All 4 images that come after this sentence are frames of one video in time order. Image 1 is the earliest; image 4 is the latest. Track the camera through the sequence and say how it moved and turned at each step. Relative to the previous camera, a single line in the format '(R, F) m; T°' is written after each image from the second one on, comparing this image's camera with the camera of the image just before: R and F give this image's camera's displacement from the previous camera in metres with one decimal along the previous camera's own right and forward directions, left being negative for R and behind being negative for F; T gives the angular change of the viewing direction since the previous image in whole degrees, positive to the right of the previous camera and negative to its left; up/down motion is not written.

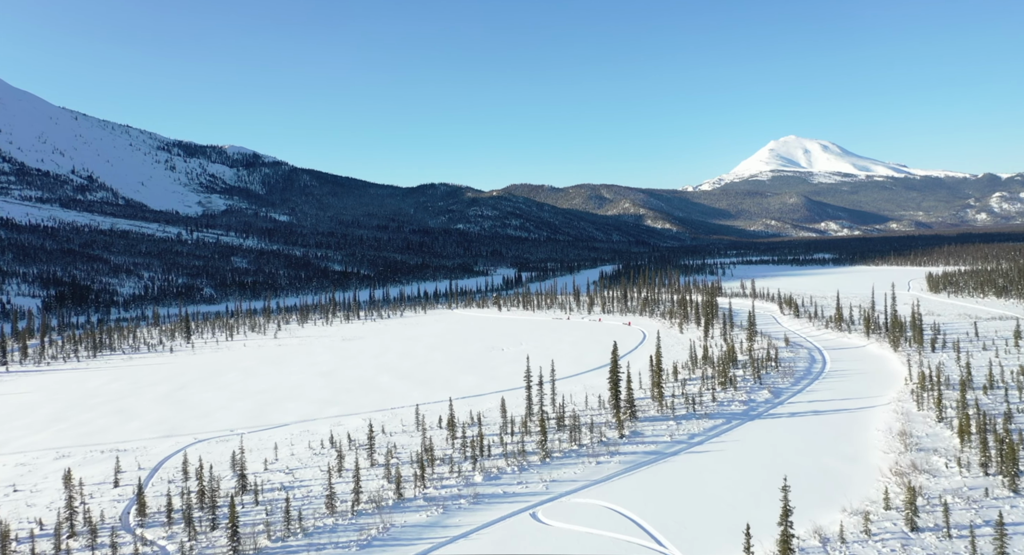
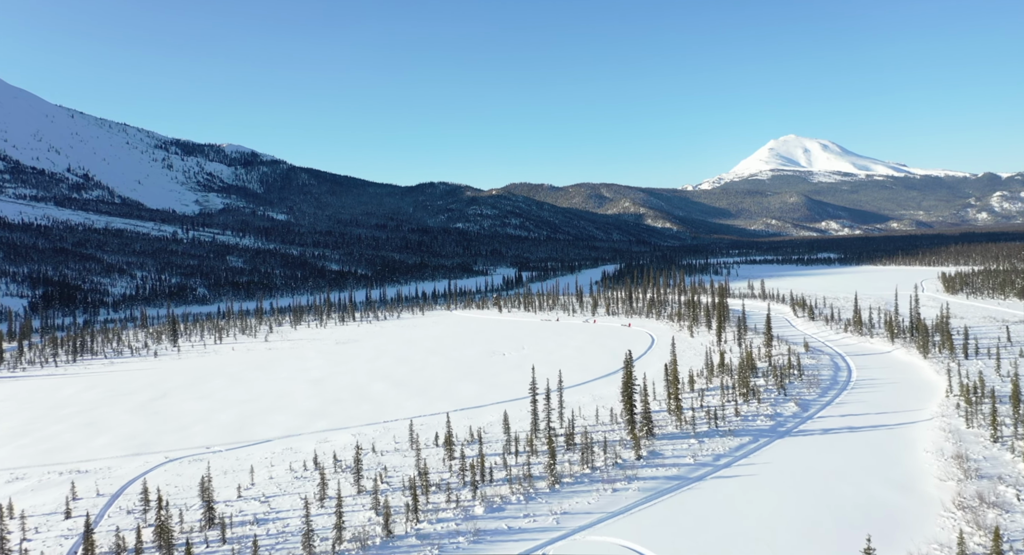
(-0.4, +7.1) m; 0°
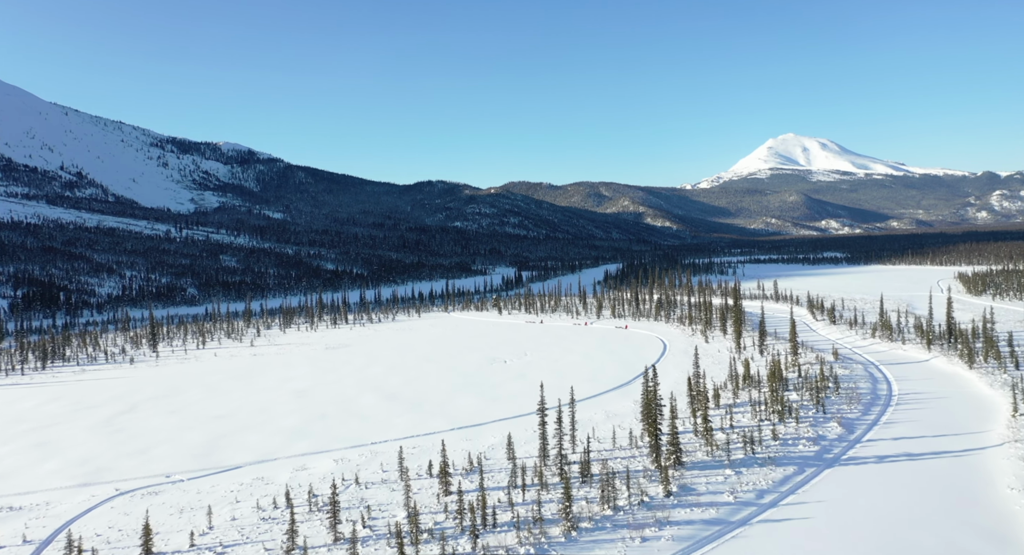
(-0.6, +9.3) m; 0°
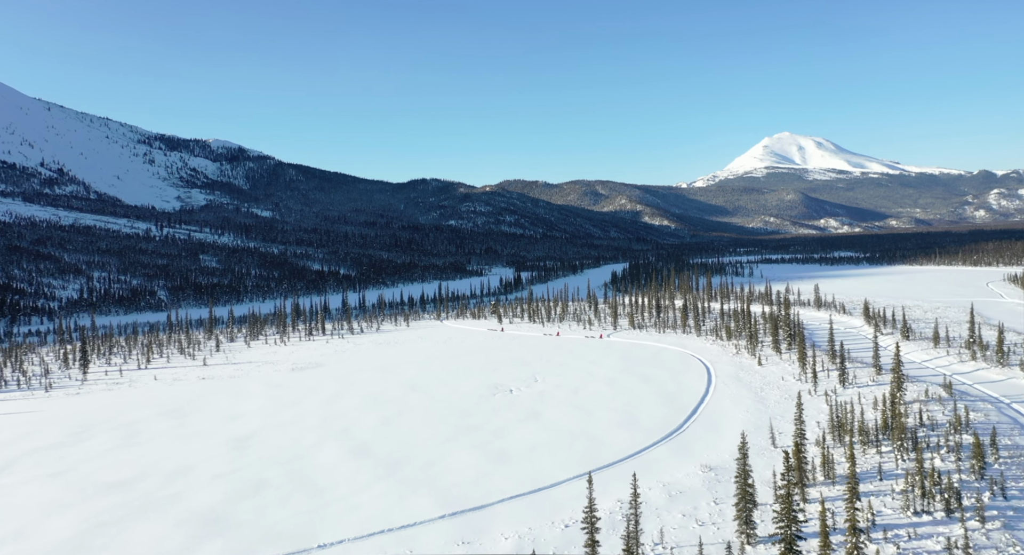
(-1.6, +24.5) m; 0°
